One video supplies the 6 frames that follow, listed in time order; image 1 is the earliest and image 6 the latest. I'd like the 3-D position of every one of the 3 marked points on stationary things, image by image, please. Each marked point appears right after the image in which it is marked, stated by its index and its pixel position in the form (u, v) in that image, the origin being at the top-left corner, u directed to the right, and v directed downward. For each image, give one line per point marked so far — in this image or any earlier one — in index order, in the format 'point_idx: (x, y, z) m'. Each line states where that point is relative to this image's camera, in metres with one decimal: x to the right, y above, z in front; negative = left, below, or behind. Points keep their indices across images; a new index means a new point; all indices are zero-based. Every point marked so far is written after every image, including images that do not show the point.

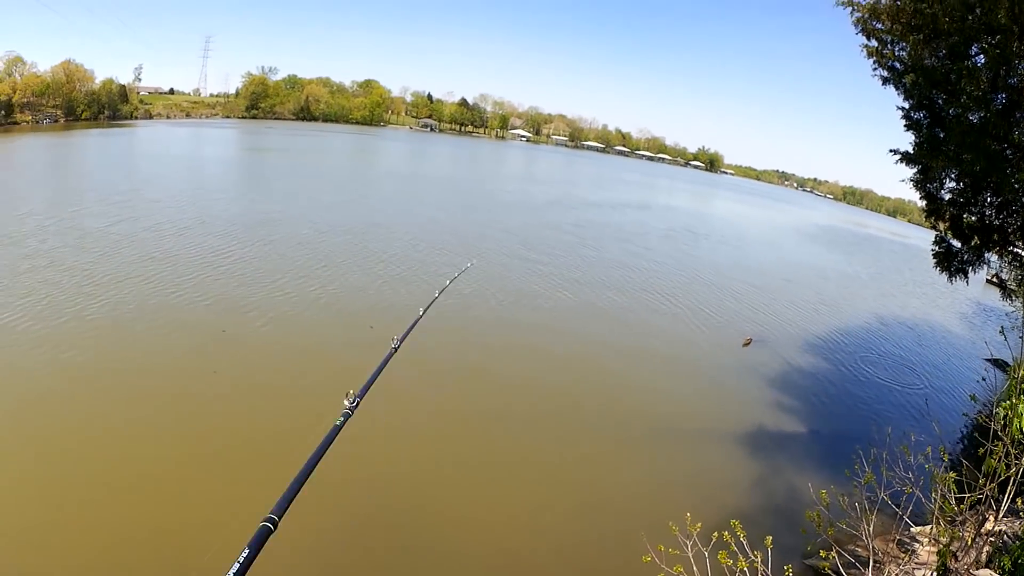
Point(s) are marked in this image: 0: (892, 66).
0: (+5.1, +2.9, +7.2) m
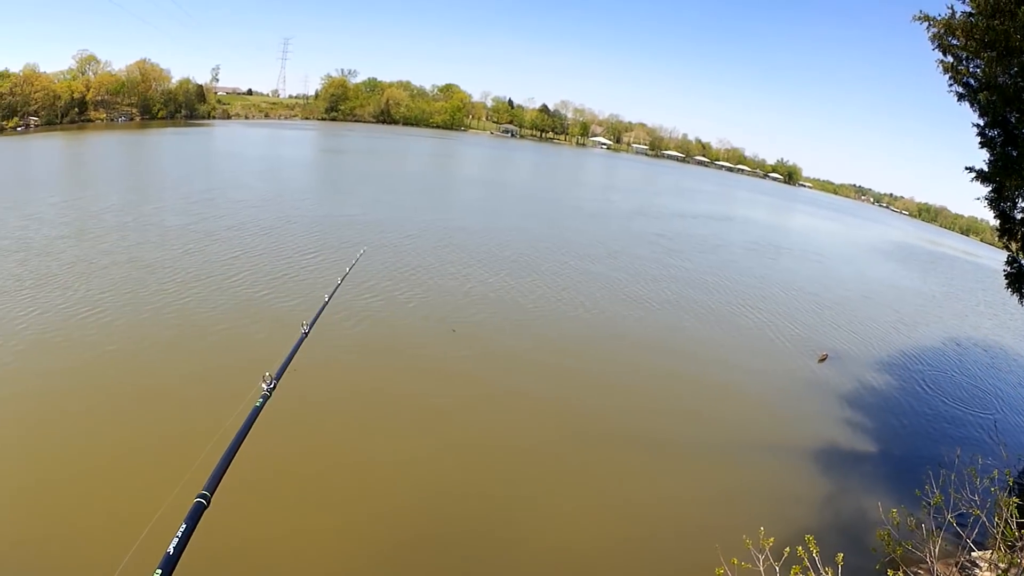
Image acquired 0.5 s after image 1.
0: (+6.0, +2.6, +7.1) m
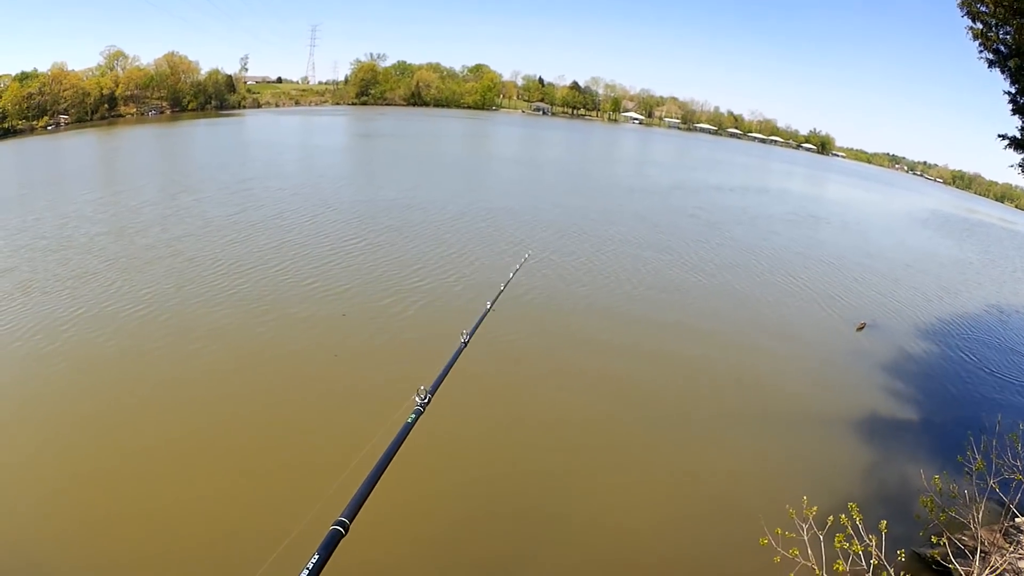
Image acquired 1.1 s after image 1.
0: (+6.3, +3.1, +6.9) m
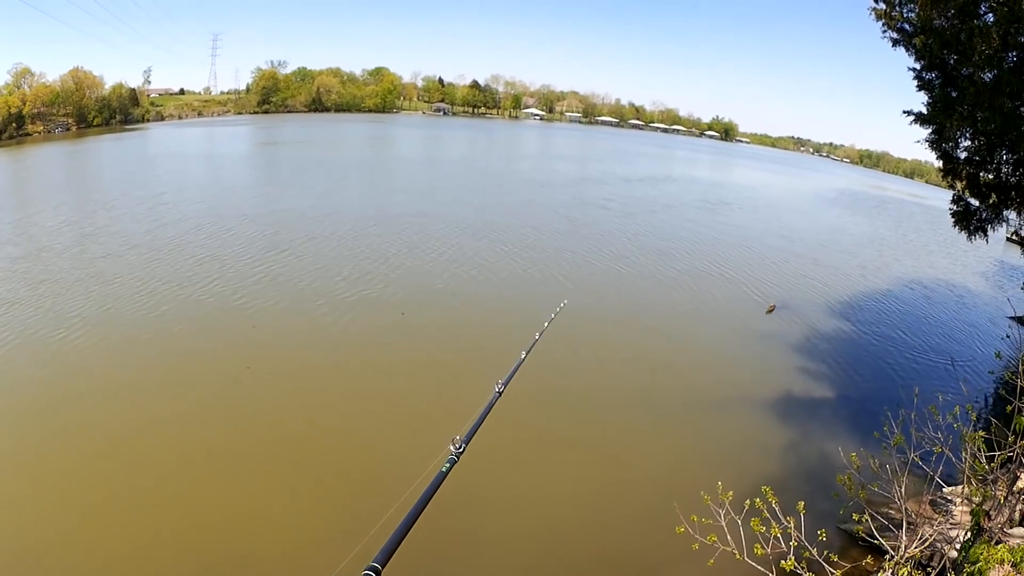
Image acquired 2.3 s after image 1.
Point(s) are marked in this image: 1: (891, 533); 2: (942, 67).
0: (+5.1, +3.4, +7.1) m
1: (+4.5, -2.9, +6.5) m
2: (+5.3, +2.7, +6.7) m
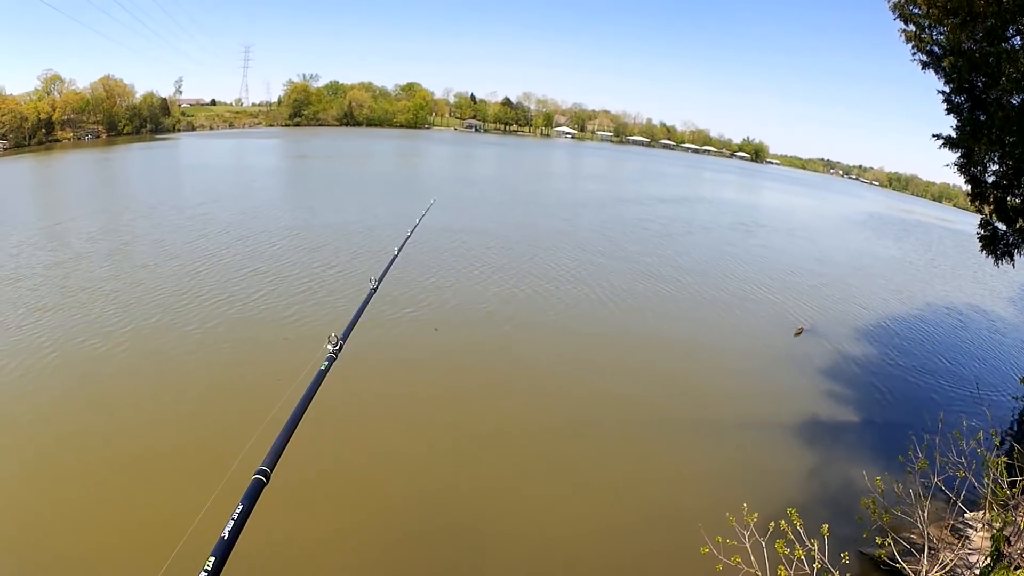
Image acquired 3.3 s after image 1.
0: (+5.6, +3.1, +7.1) m
1: (+4.7, -3.2, +6.4) m
2: (+5.7, +2.4, +6.7) m
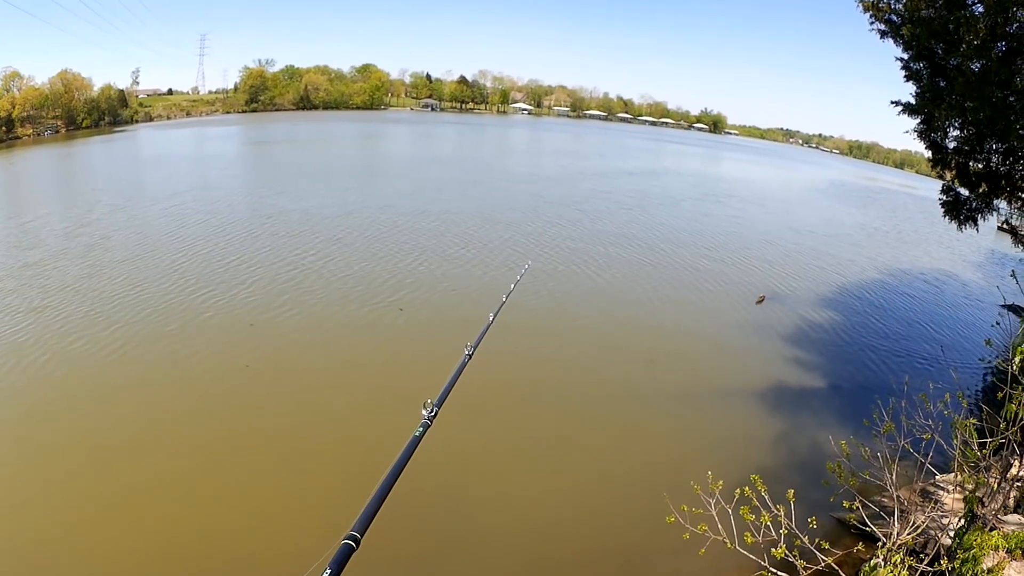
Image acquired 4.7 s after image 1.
0: (+4.9, +3.5, +7.1) m
1: (+4.5, -2.8, +6.6) m
2: (+5.1, +2.9, +6.7) m
